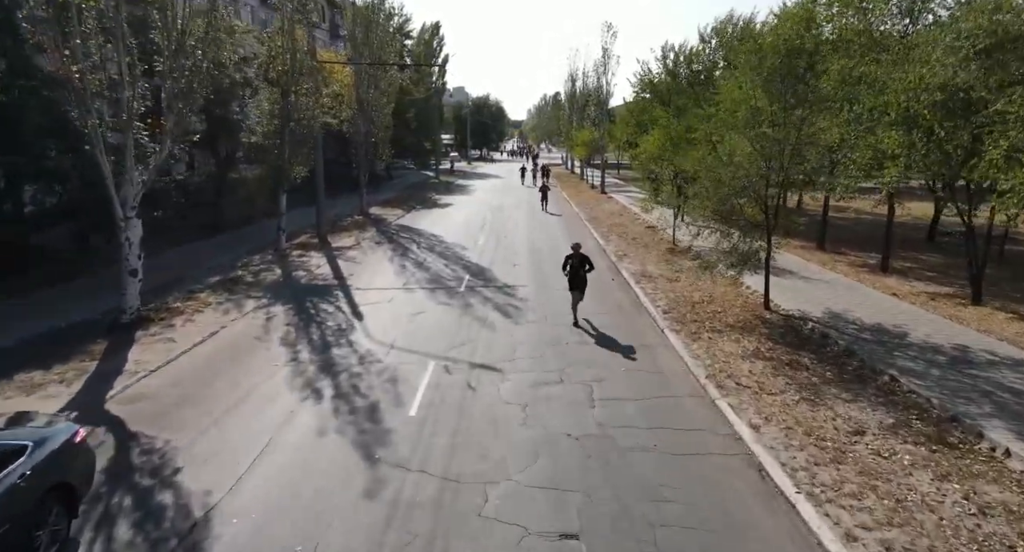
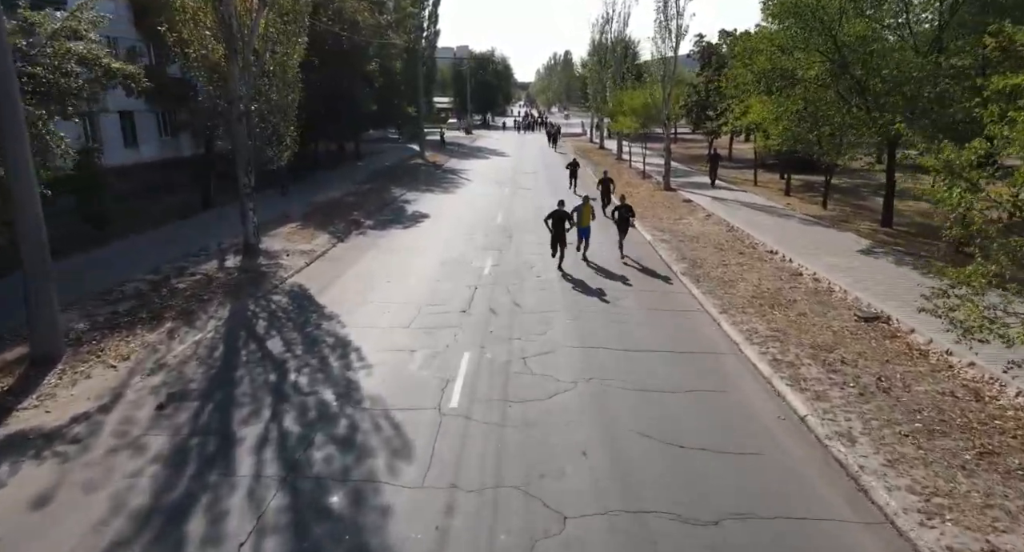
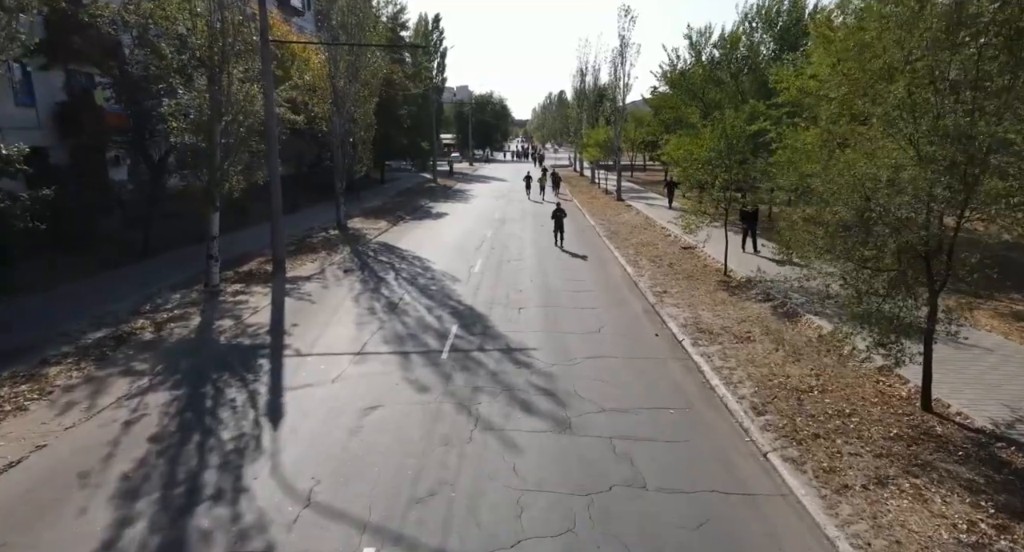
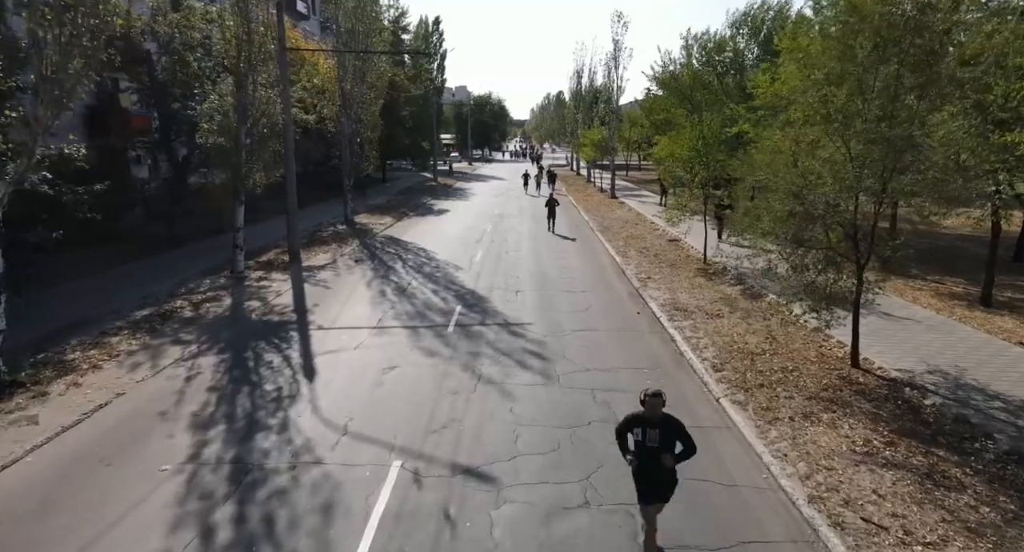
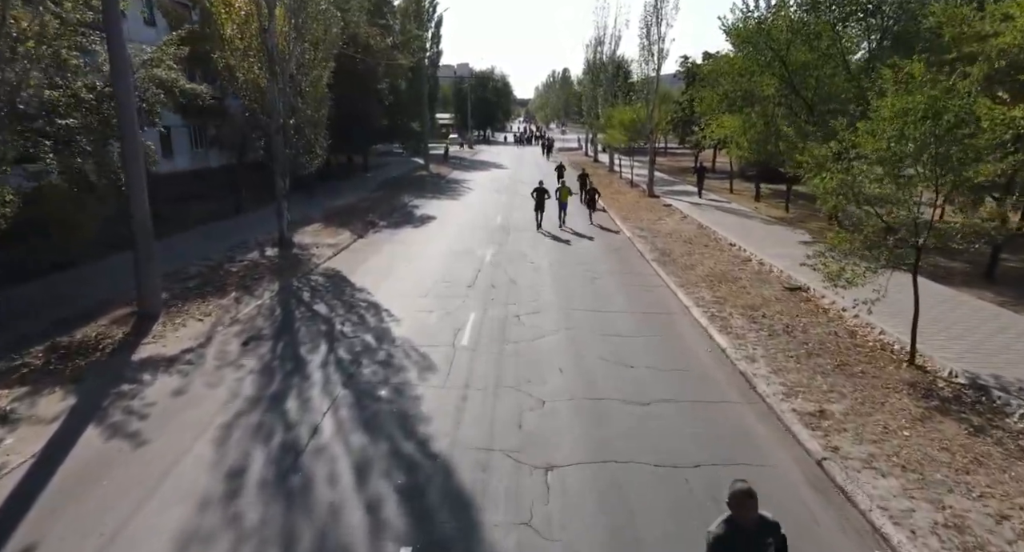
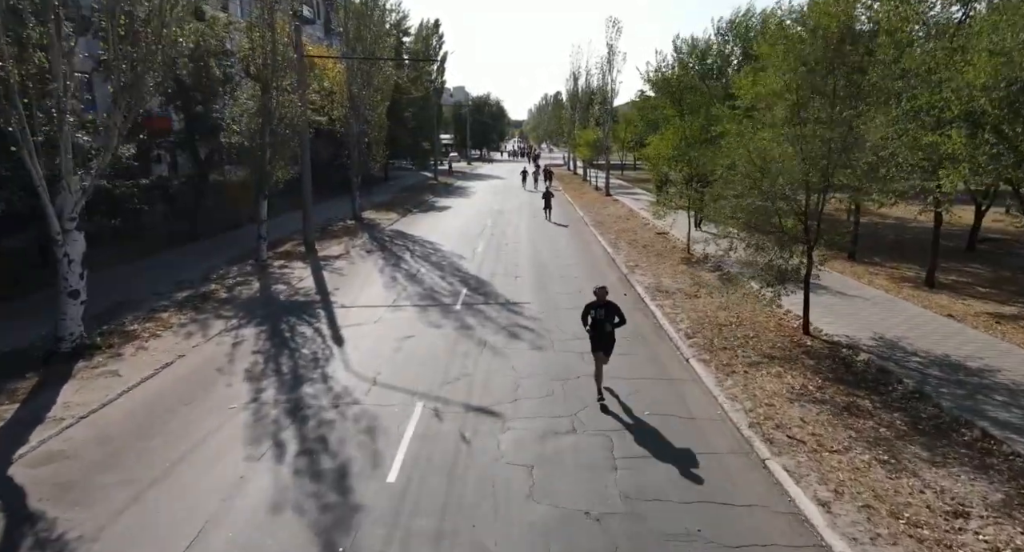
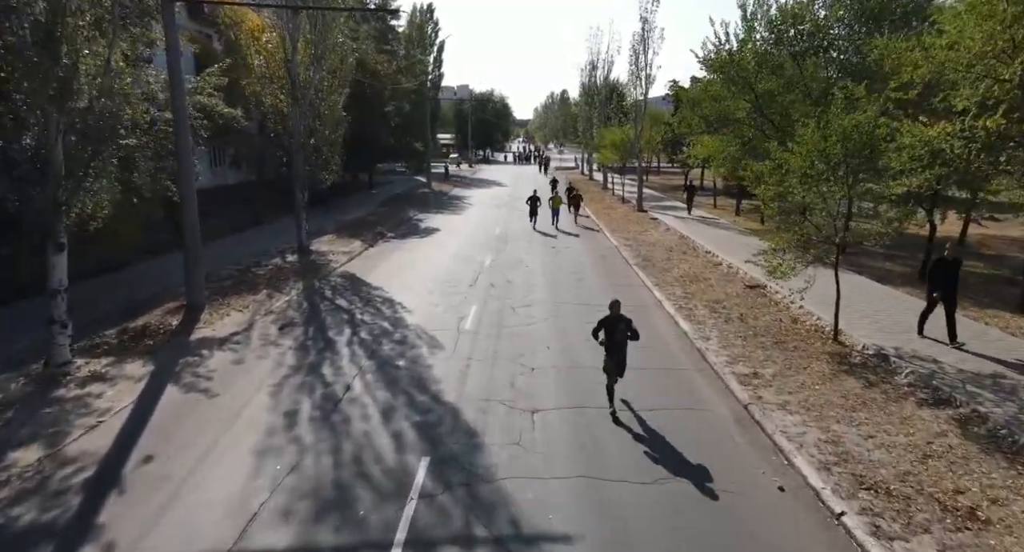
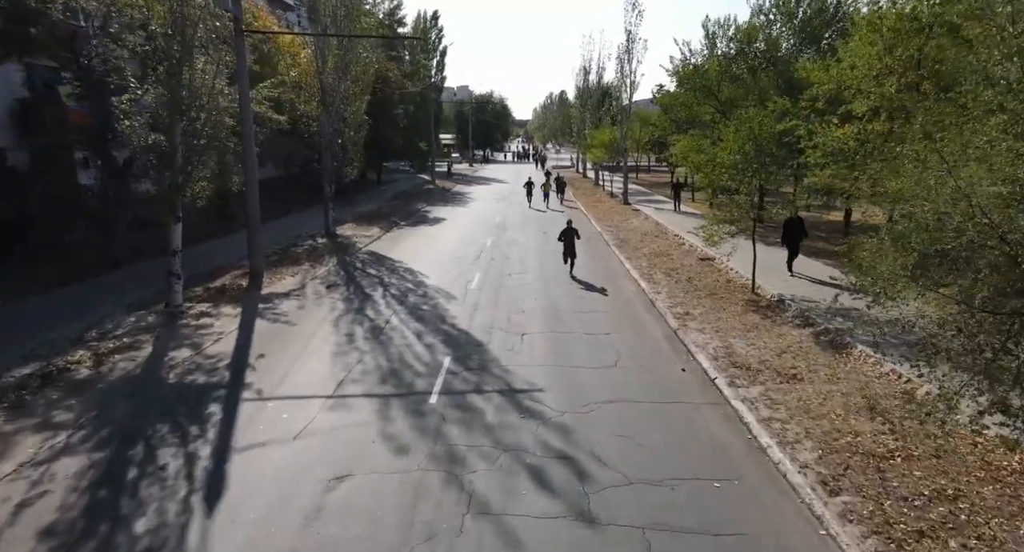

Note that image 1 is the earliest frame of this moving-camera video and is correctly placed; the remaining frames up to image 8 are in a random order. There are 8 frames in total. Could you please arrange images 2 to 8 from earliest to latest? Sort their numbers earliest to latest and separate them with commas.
6, 4, 3, 8, 7, 5, 2
